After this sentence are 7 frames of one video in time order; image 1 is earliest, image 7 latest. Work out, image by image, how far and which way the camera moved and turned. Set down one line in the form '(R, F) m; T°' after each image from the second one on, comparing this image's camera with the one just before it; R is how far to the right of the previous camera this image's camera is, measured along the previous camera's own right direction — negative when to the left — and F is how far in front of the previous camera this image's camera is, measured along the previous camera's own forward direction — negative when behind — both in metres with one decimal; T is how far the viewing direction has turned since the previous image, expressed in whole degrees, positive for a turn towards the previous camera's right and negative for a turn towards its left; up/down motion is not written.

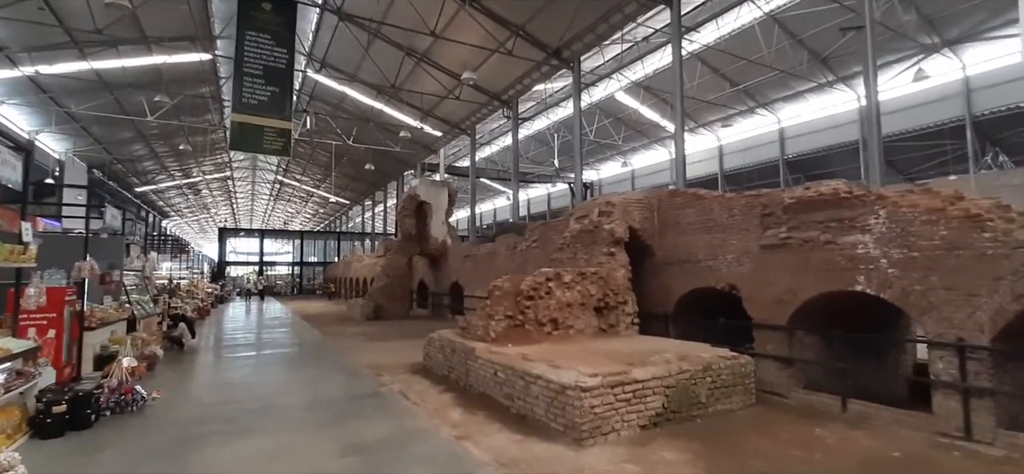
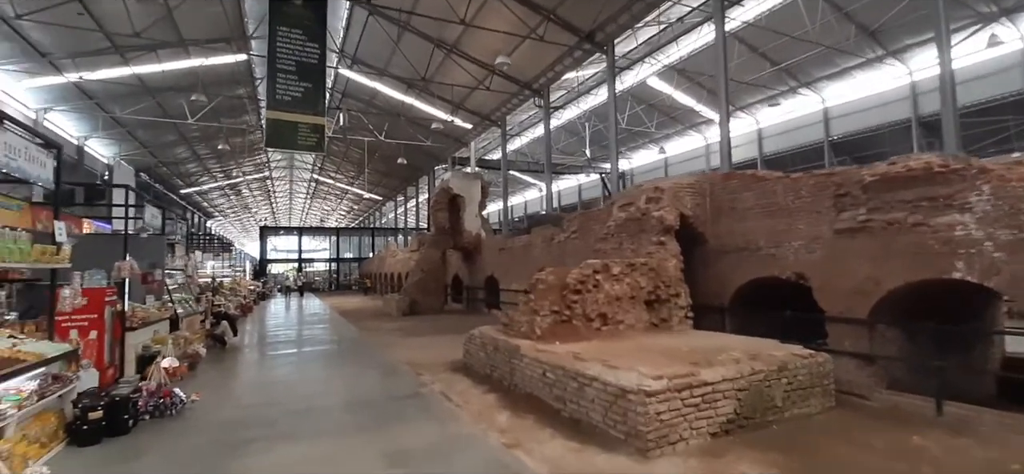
(-0.2, +0.5) m; -4°
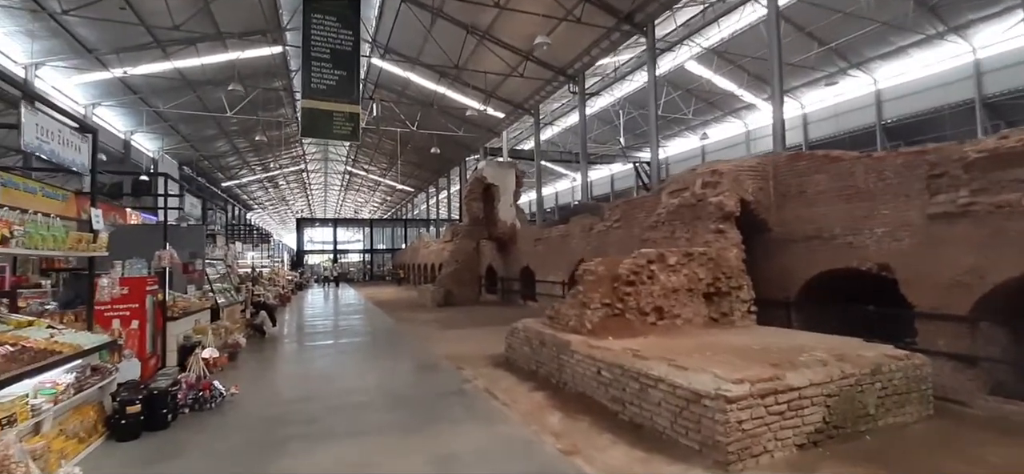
(-0.2, +0.4) m; -4°
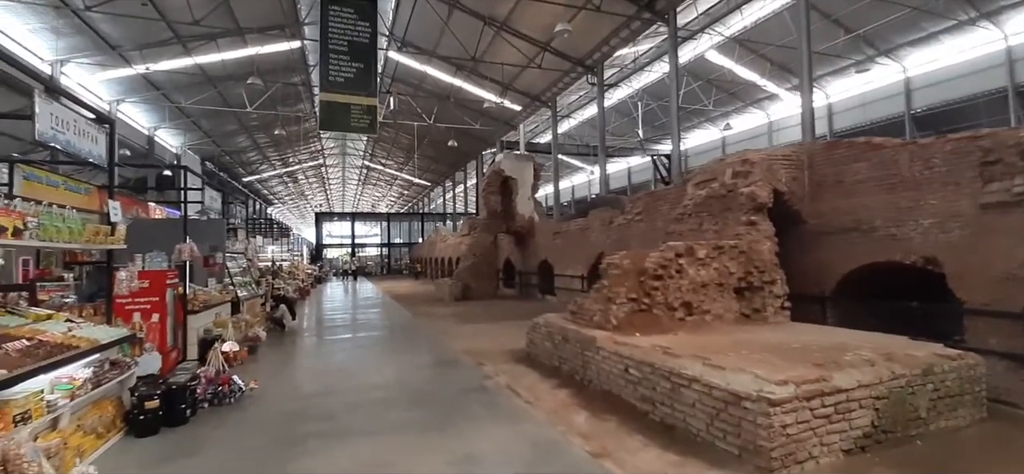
(-0.1, +0.2) m; -2°
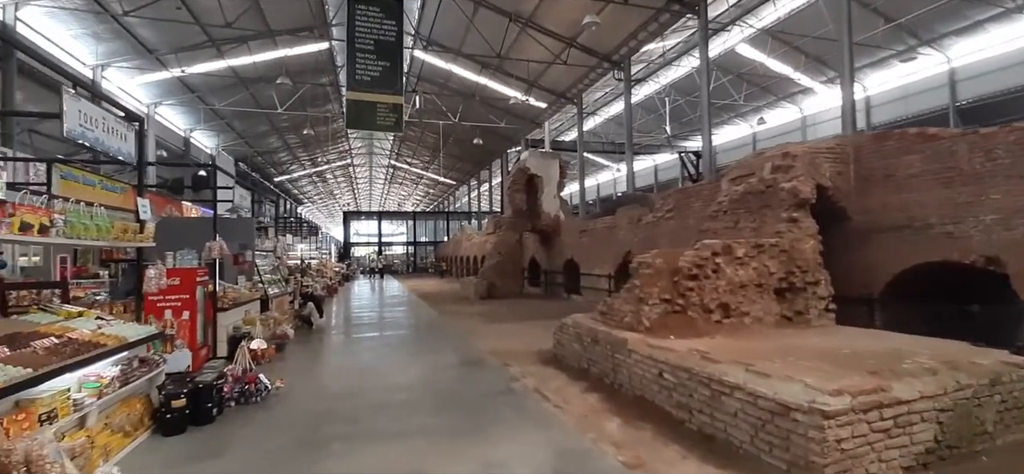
(0.0, +0.2) m; -3°
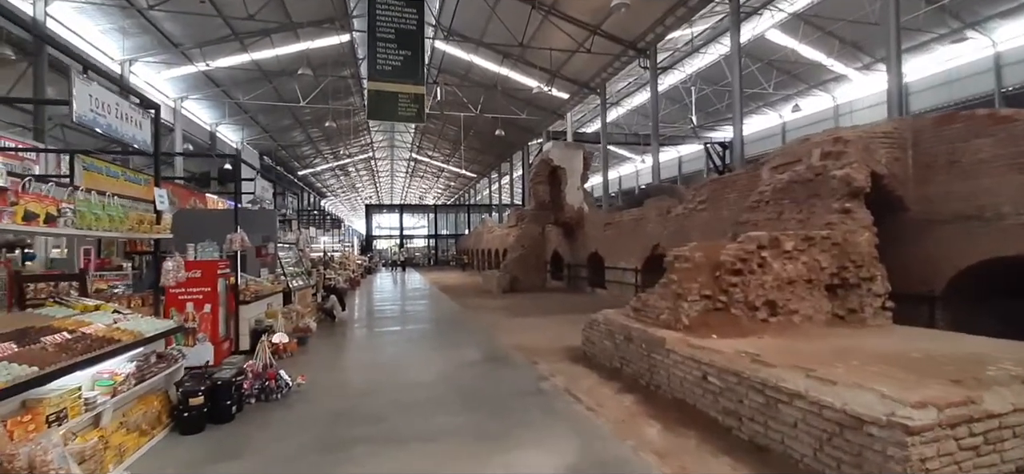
(-0.1, +0.3) m; -2°
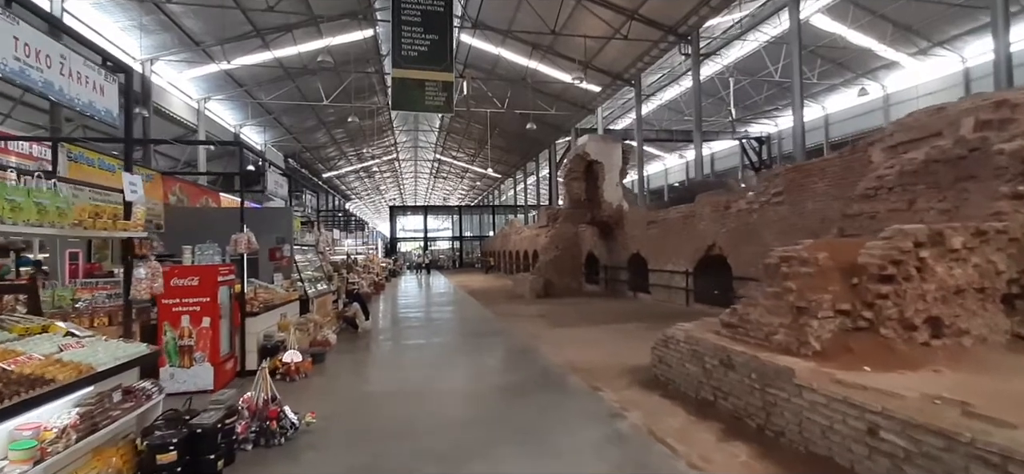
(-0.4, +1.2) m; -3°
